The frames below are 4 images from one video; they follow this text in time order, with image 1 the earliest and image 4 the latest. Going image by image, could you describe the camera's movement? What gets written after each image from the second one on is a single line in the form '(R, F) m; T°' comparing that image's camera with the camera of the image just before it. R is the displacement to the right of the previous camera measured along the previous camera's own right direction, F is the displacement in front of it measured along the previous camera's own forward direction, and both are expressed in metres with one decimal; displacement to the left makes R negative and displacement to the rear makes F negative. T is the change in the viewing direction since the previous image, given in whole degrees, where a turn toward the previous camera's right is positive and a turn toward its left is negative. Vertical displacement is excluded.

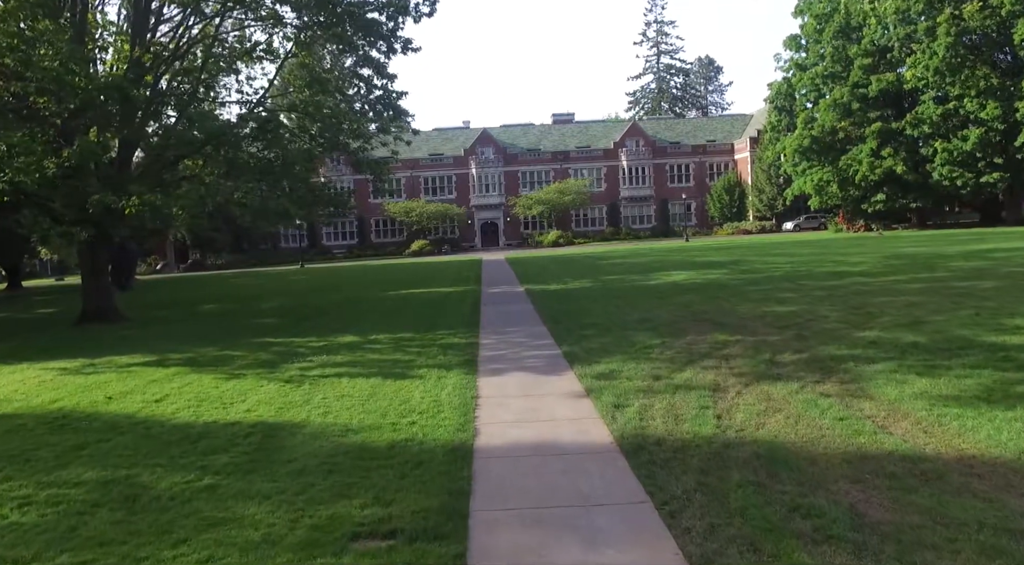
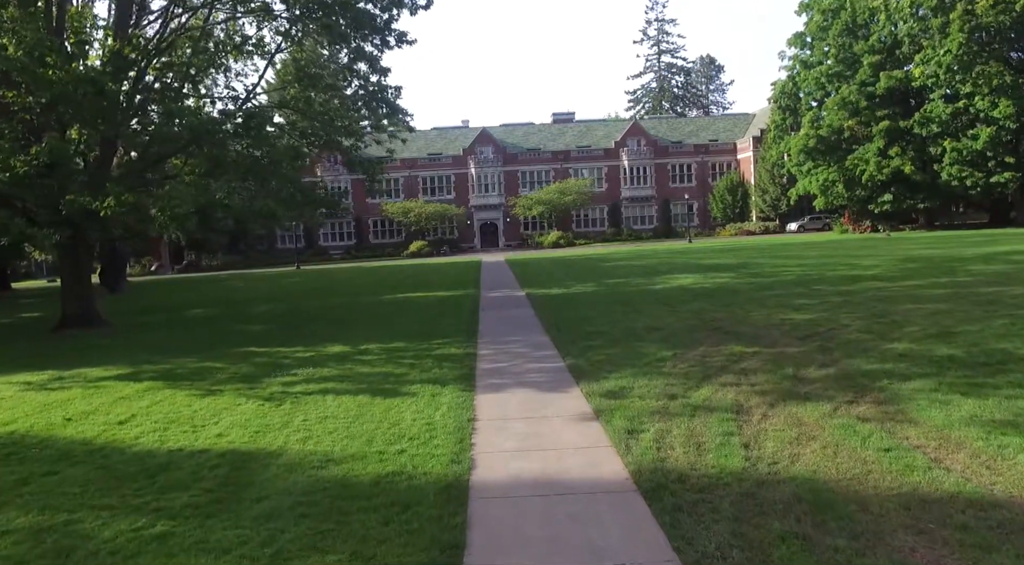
(0.0, +0.8) m; 0°
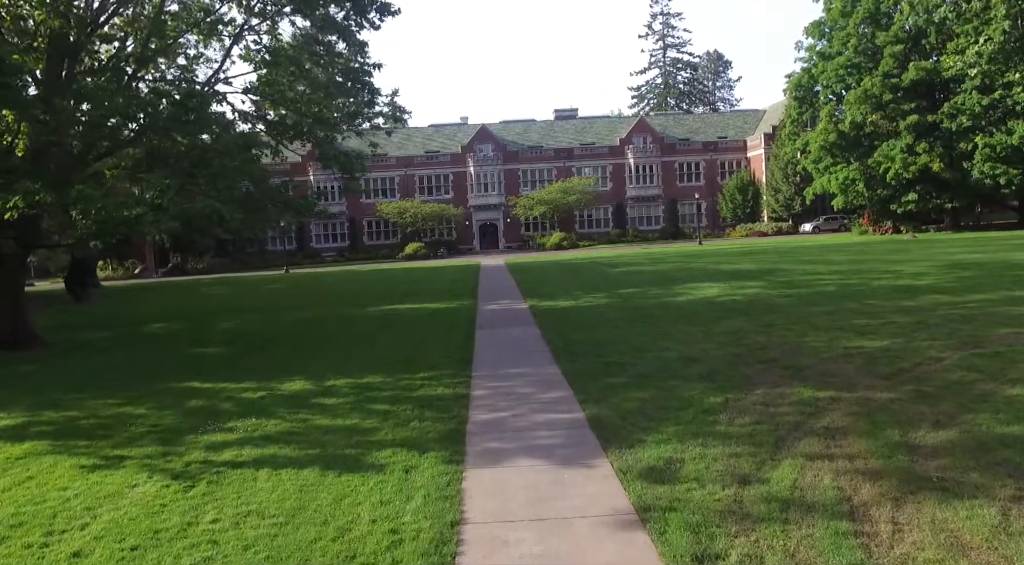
(0.0, +2.5) m; 0°
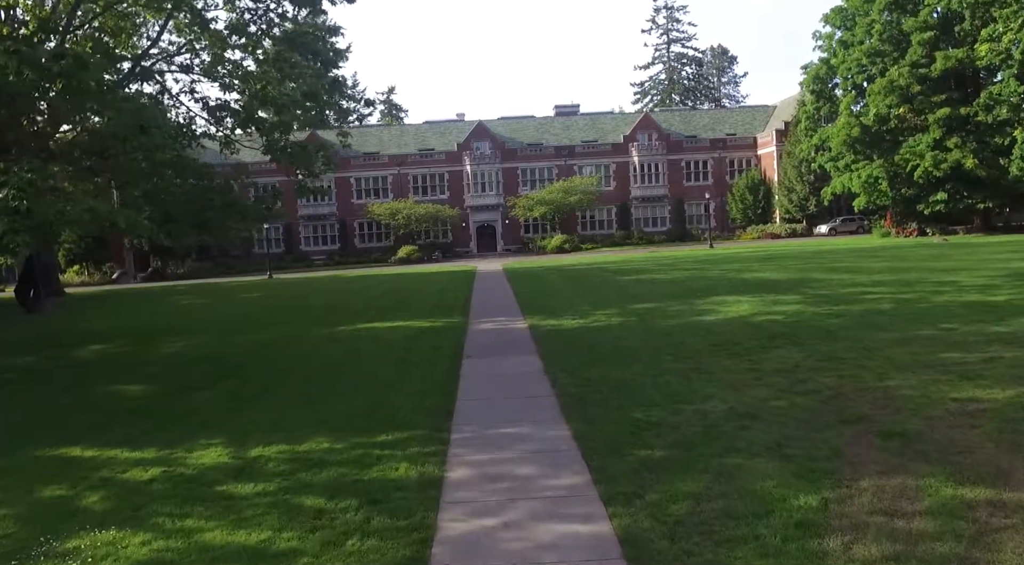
(+0.1, +2.8) m; 0°
